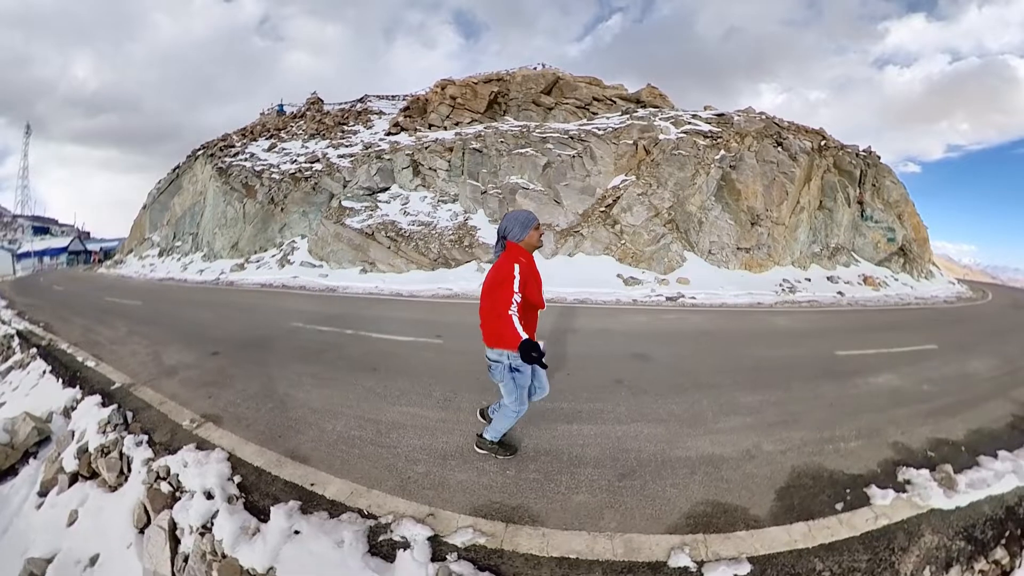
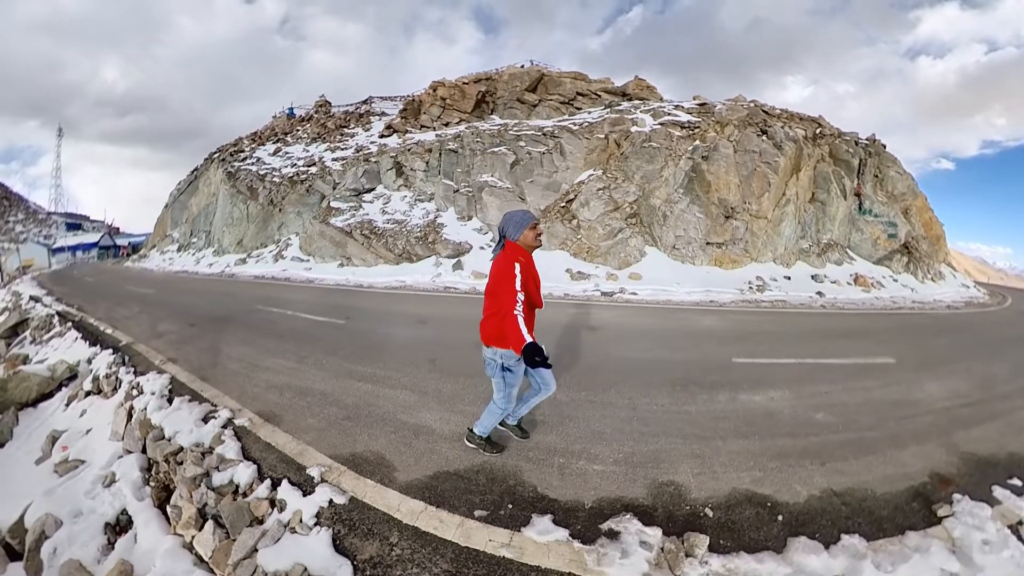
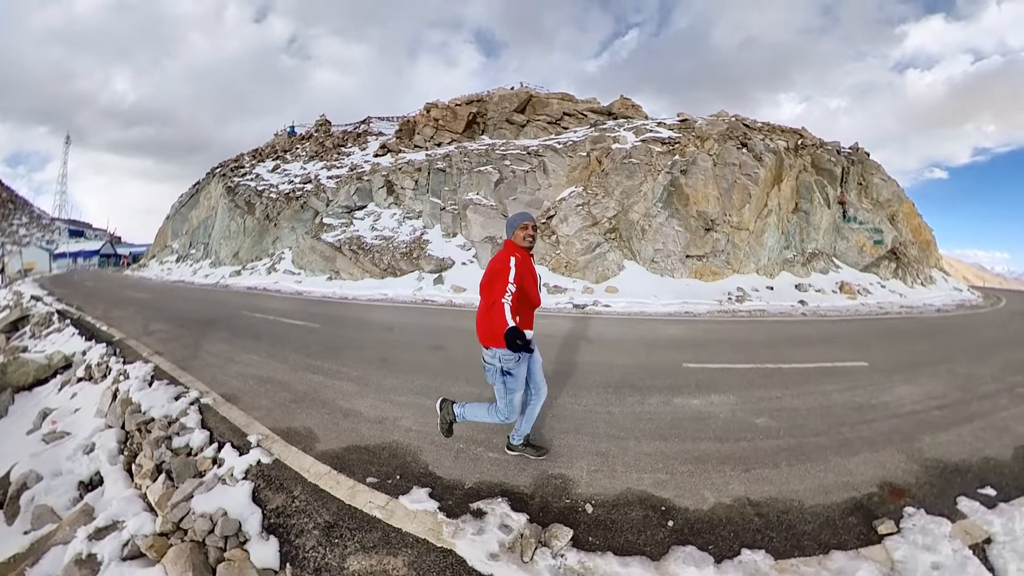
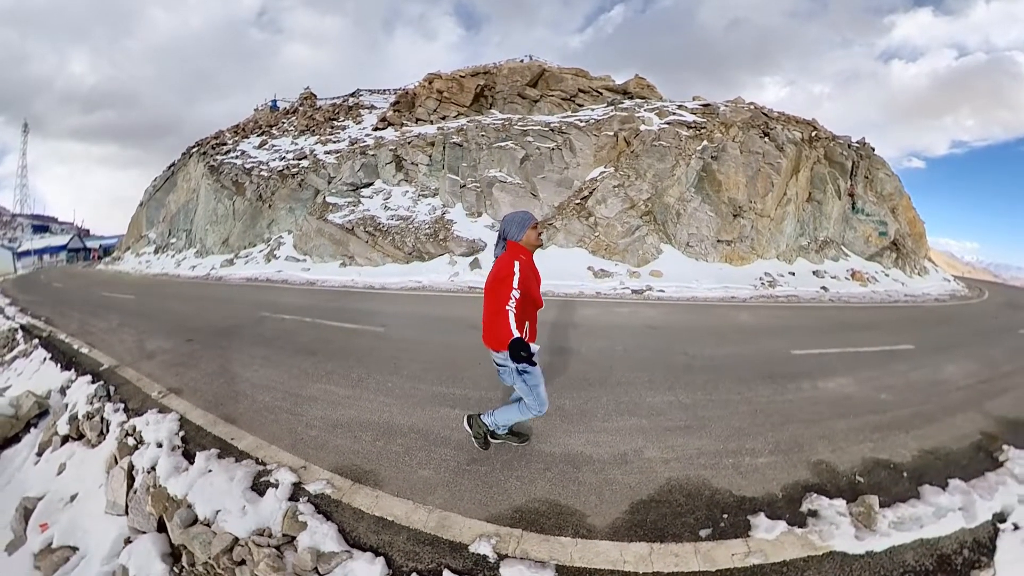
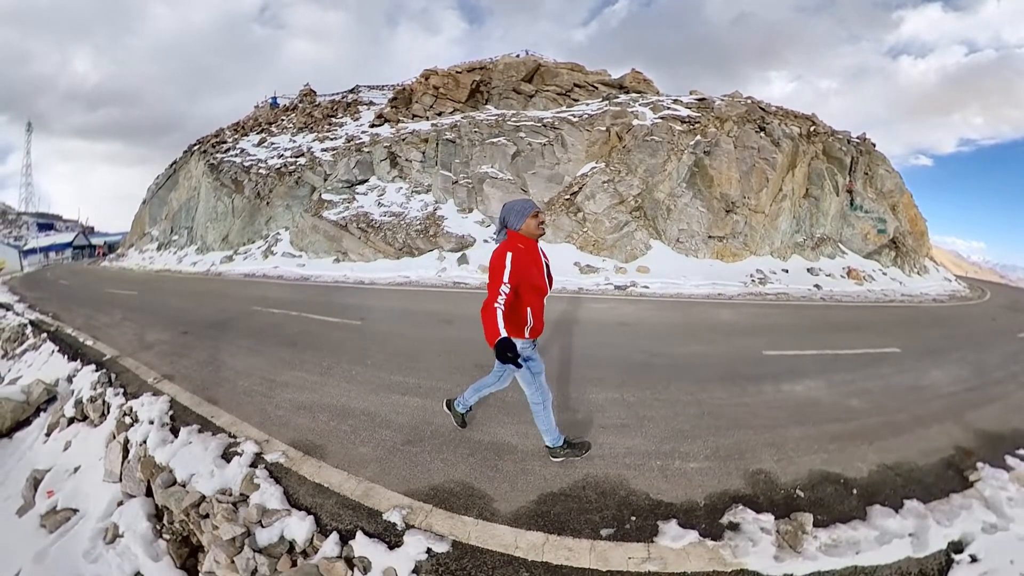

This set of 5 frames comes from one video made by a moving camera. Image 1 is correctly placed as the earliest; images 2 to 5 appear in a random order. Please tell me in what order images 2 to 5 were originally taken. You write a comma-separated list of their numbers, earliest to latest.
4, 5, 2, 3
